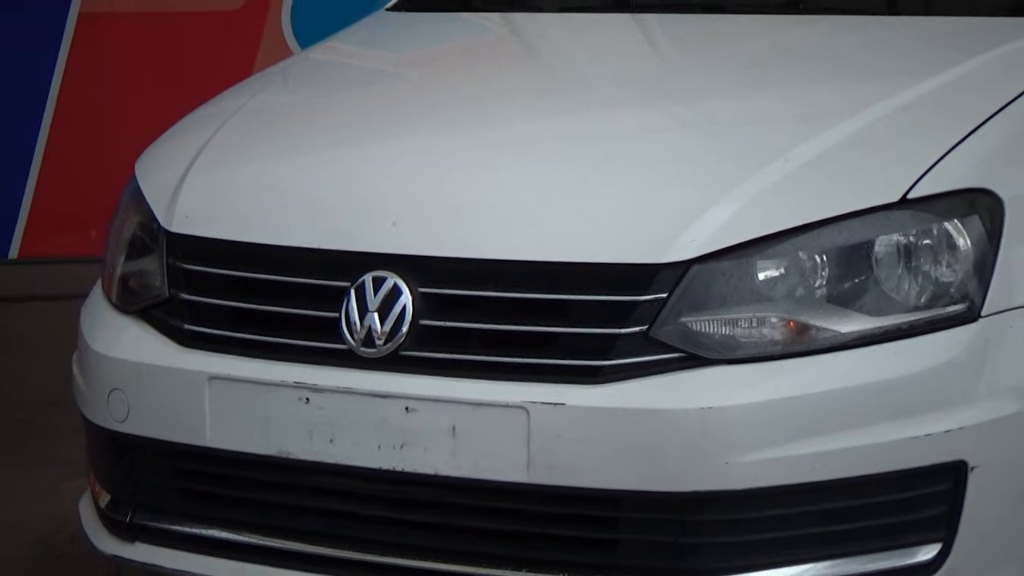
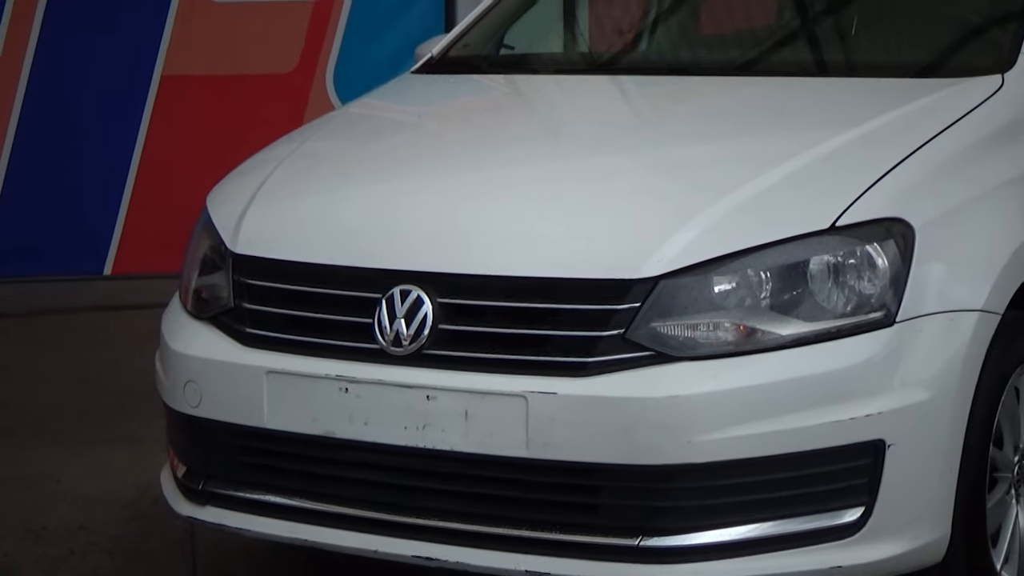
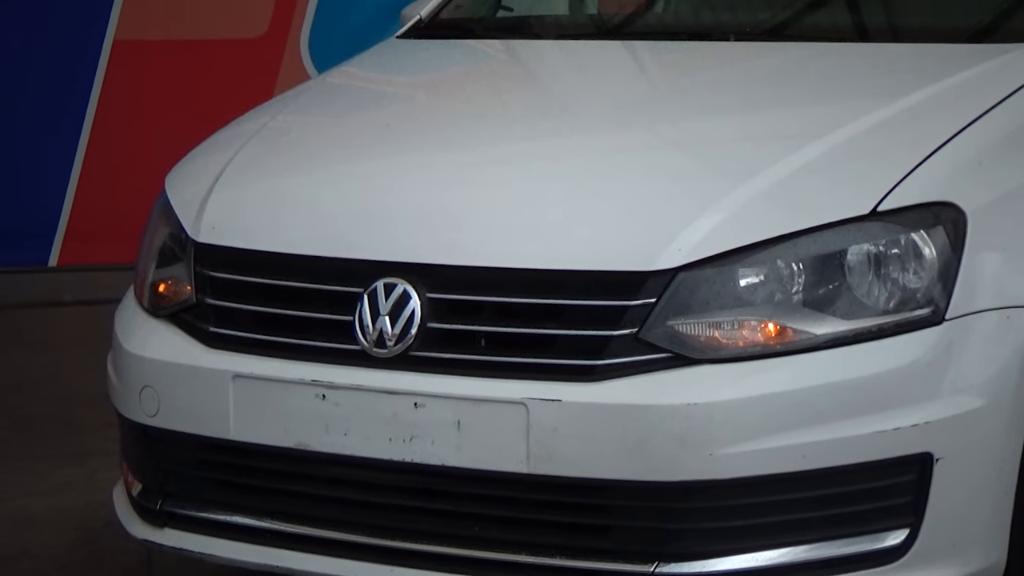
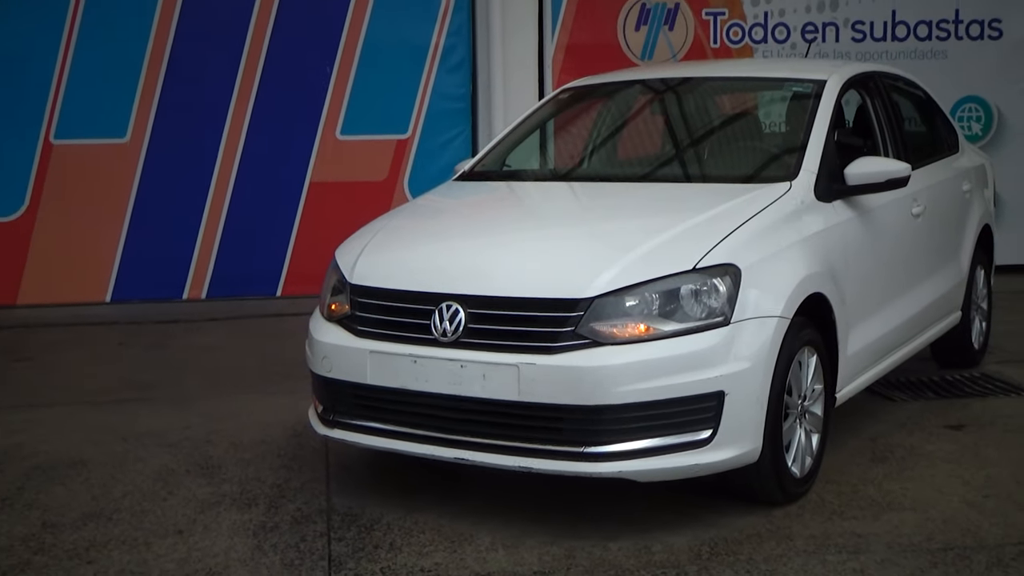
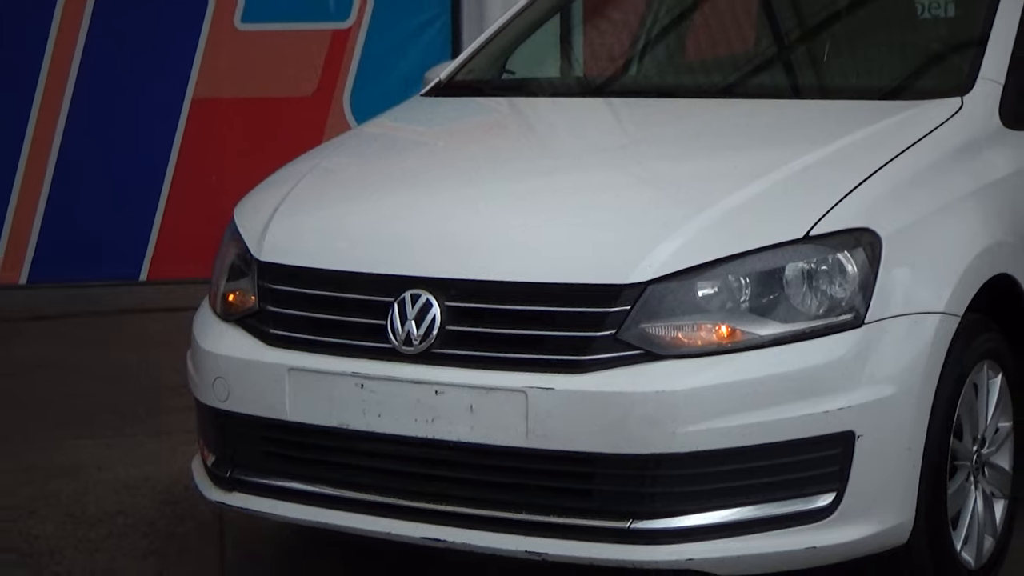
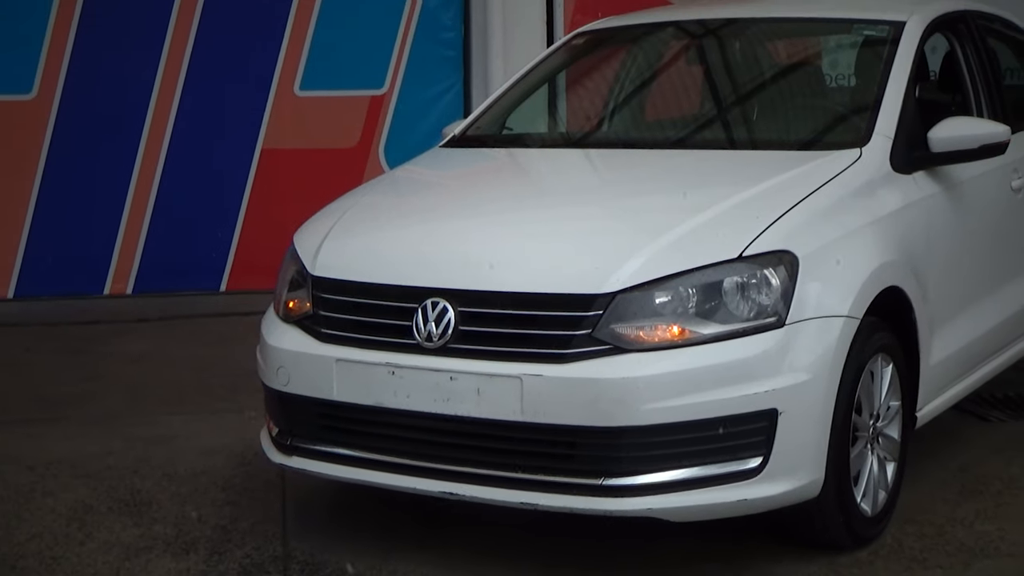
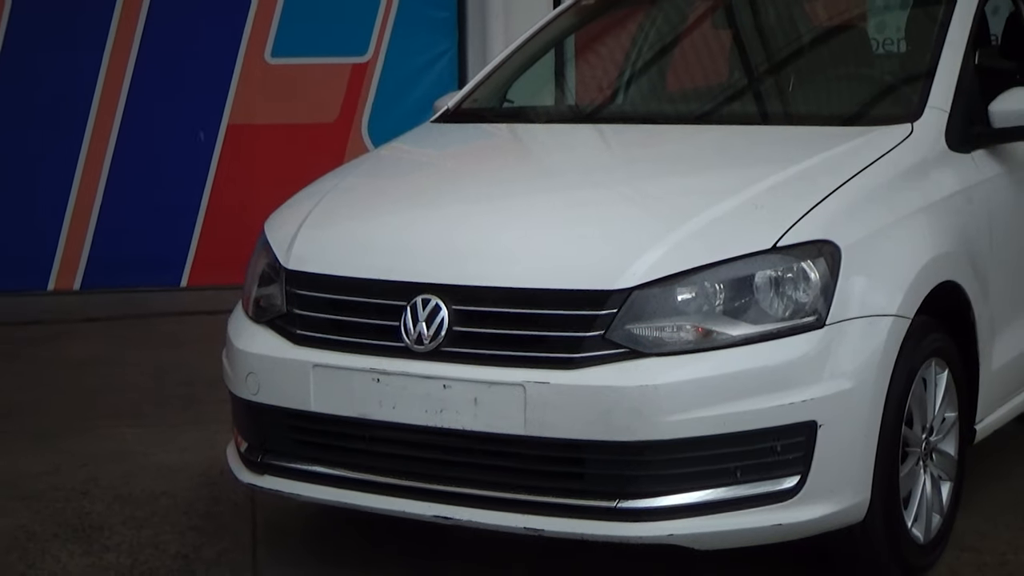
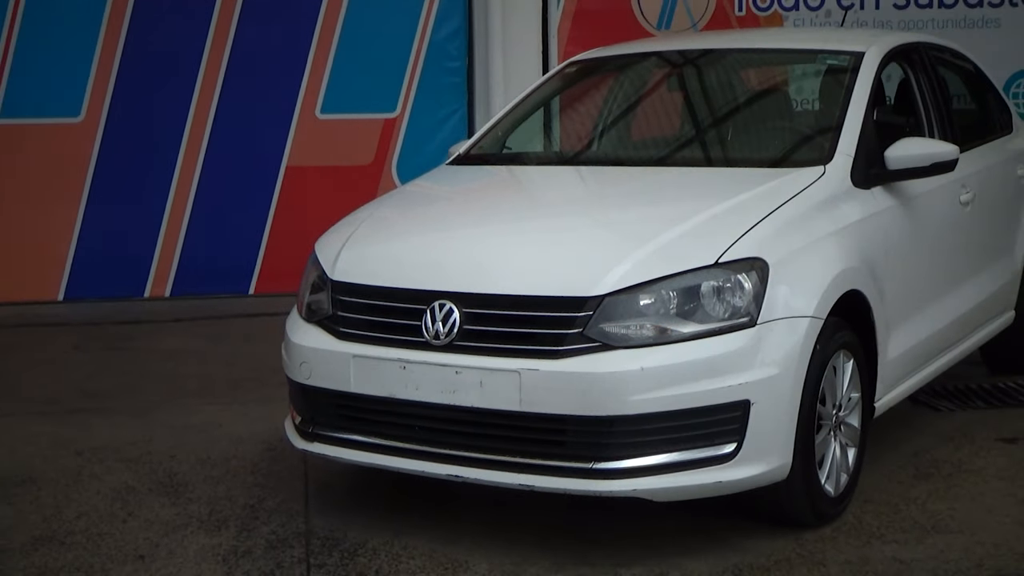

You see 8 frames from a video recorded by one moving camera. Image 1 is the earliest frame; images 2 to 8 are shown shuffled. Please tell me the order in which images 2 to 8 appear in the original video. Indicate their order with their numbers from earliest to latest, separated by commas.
3, 2, 5, 7, 6, 8, 4
